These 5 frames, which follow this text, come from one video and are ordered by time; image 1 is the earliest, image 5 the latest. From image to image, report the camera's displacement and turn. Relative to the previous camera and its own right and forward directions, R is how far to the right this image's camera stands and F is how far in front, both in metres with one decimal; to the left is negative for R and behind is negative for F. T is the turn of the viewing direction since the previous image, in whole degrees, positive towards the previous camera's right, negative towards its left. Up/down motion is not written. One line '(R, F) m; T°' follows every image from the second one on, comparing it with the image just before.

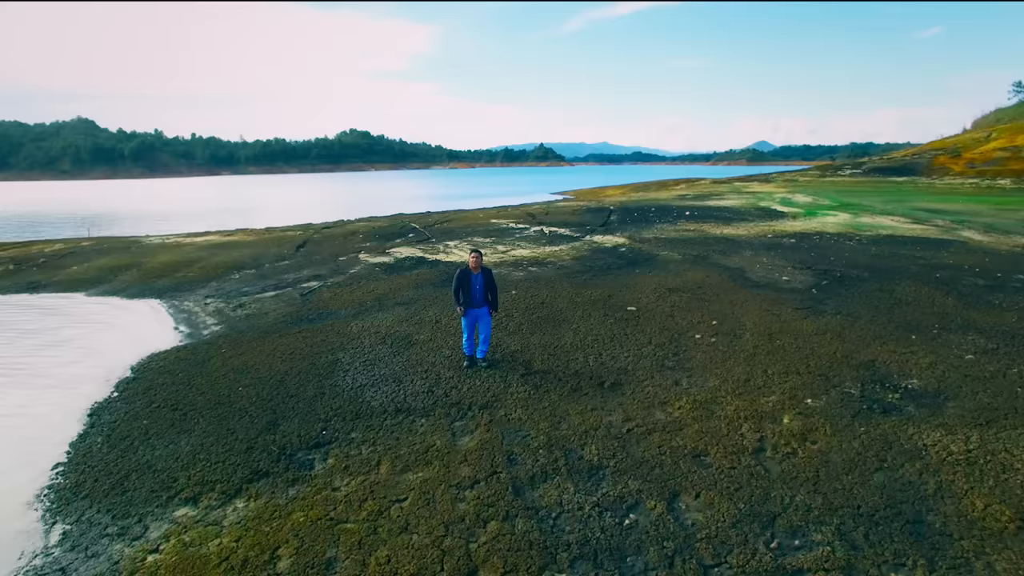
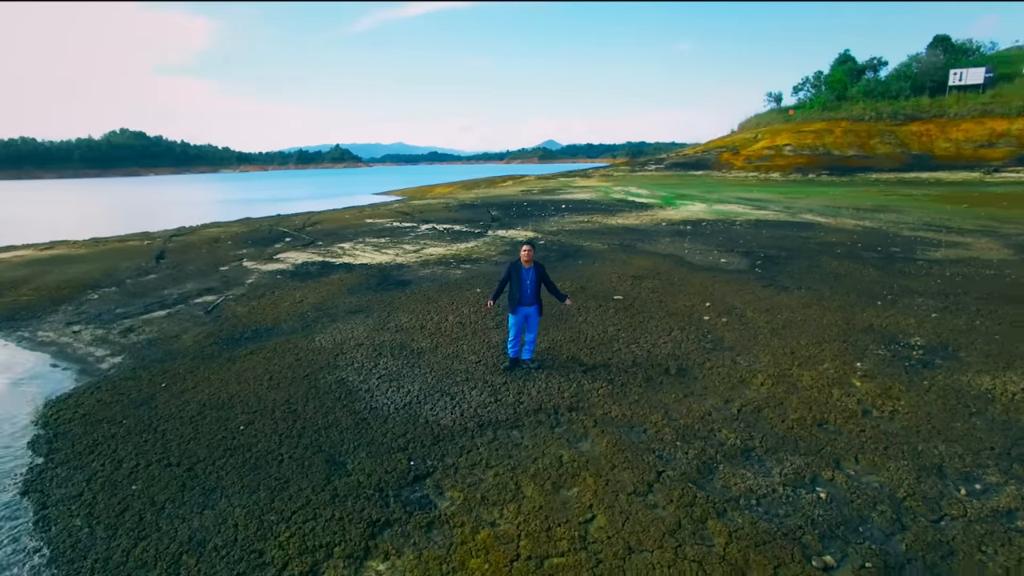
(-2.8, +0.9) m; +19°
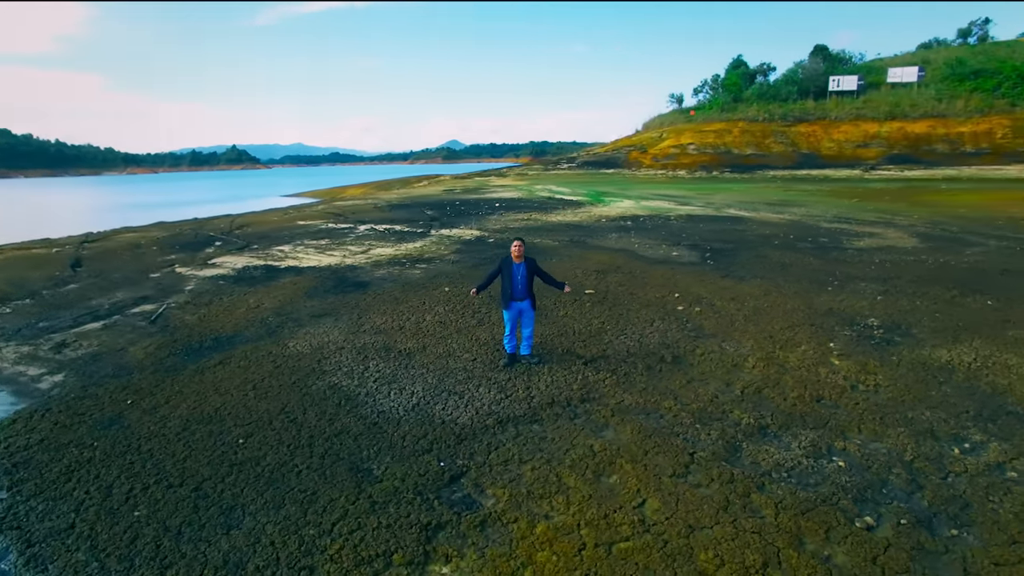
(-1.0, +0.1) m; +9°
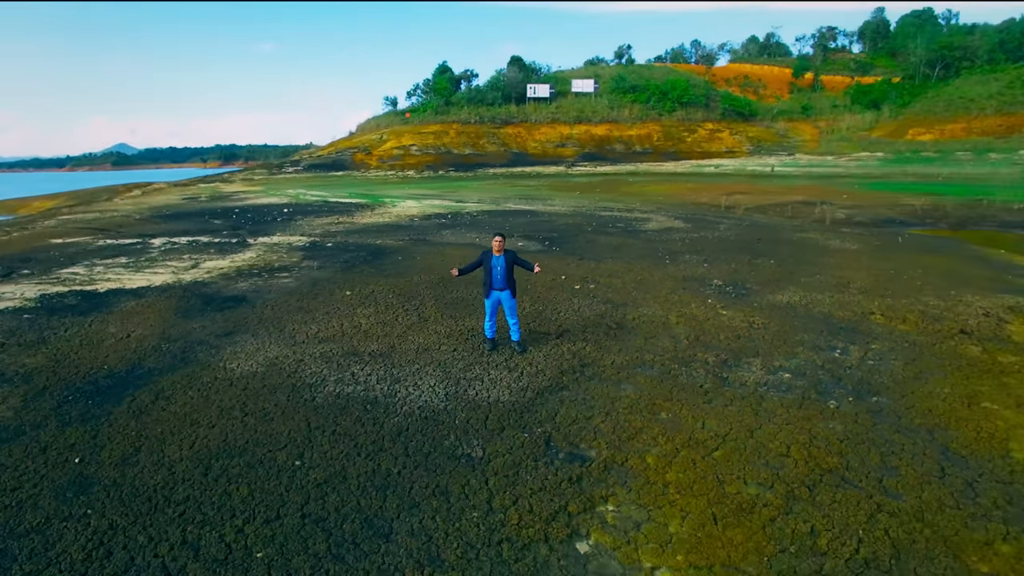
(-3.3, +0.1) m; +27°
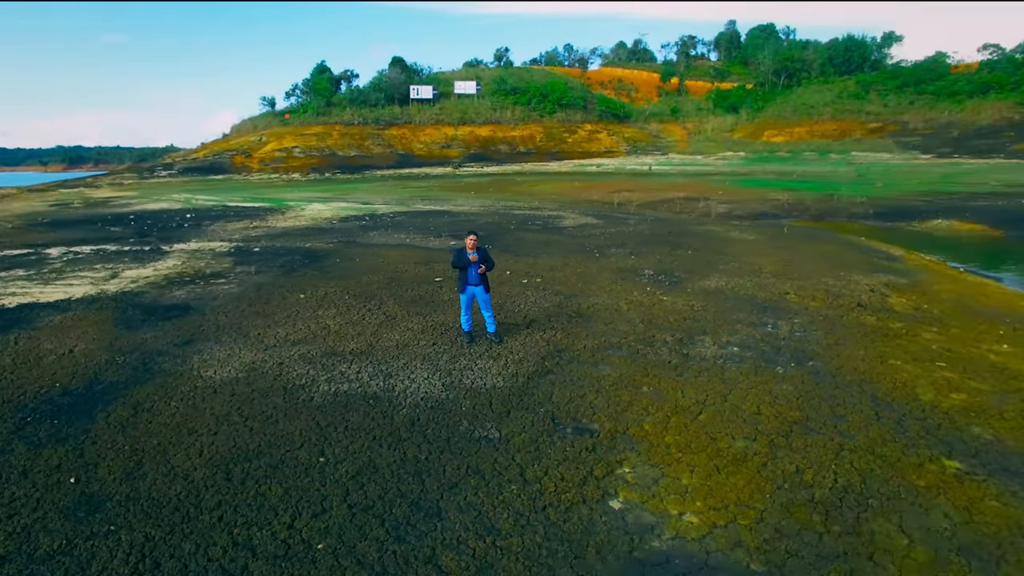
(-1.2, -0.3) m; +11°
